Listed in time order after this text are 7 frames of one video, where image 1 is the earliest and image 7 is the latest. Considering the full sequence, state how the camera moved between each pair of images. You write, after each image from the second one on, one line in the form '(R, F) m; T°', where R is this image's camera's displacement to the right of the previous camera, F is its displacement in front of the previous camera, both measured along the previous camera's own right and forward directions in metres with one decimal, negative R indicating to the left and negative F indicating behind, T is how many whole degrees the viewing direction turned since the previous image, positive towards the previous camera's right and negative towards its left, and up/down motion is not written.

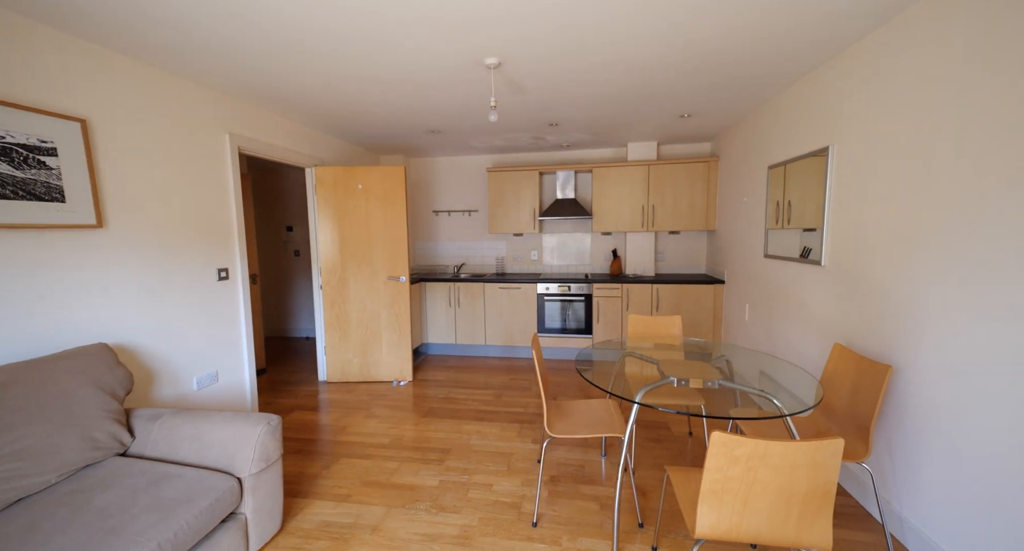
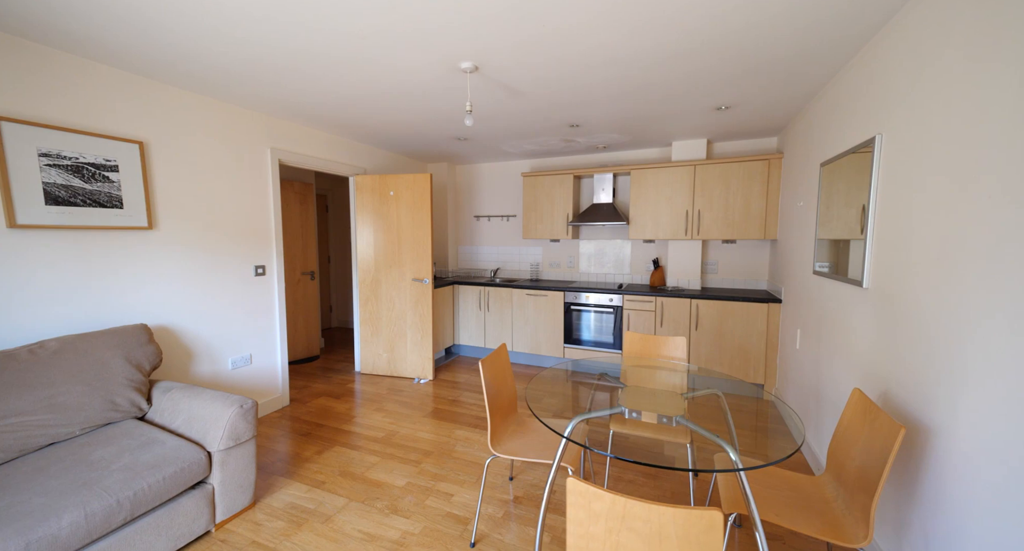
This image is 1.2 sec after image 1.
(+0.7, +0.2) m; -14°
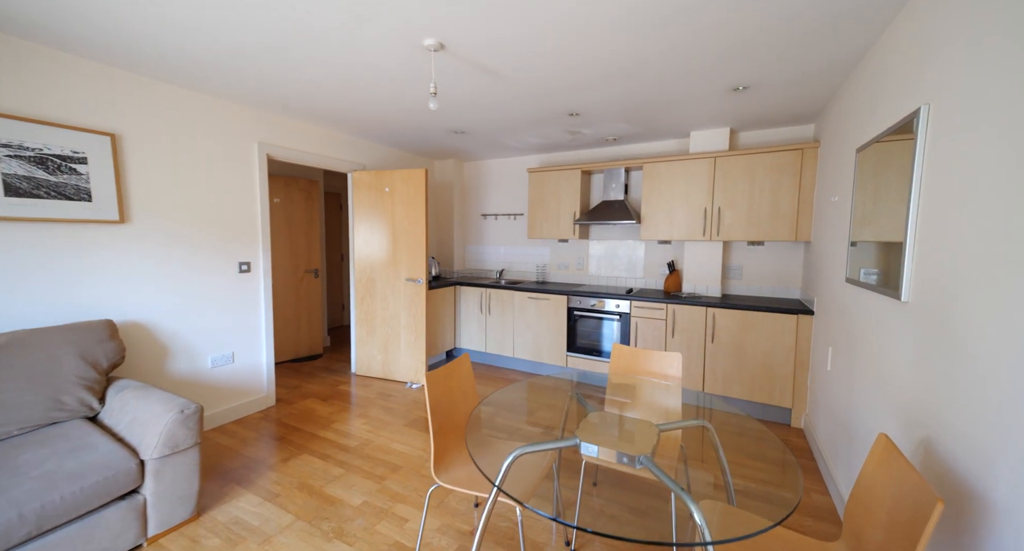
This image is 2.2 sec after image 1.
(+0.3, +0.3) m; -5°
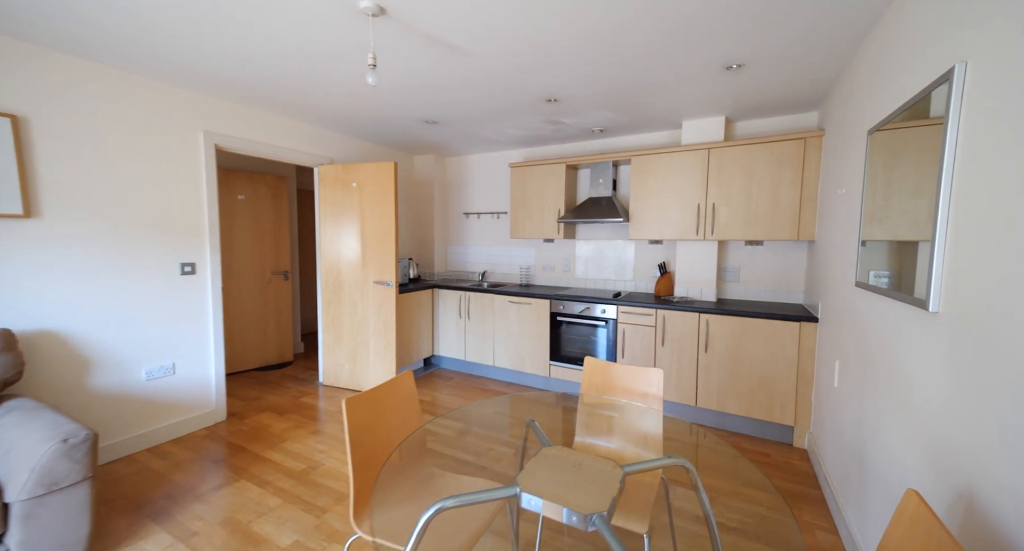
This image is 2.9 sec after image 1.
(+0.2, +0.3) m; 0°
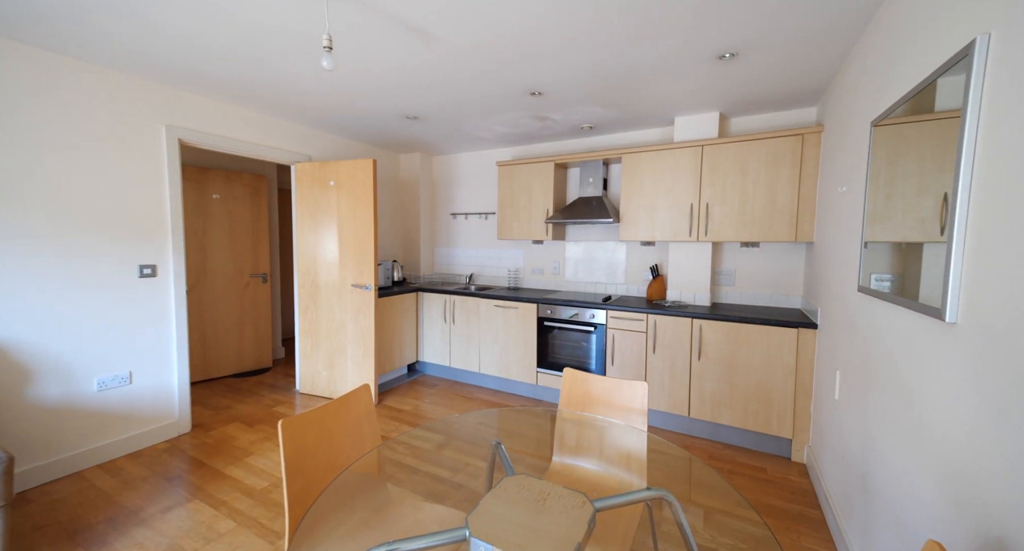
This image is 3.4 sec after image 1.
(+0.1, +0.2) m; 0°
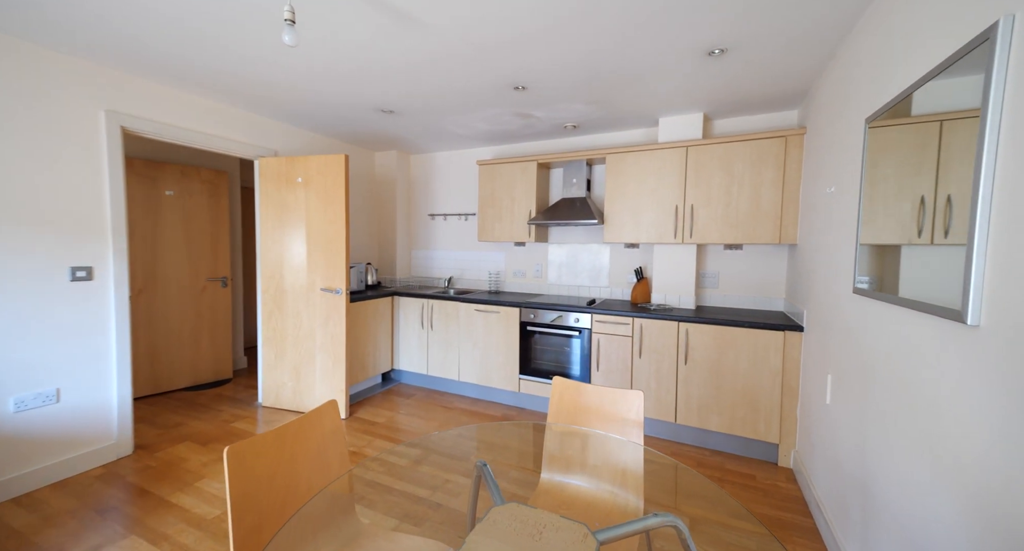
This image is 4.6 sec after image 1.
(0.0, +0.1) m; +3°
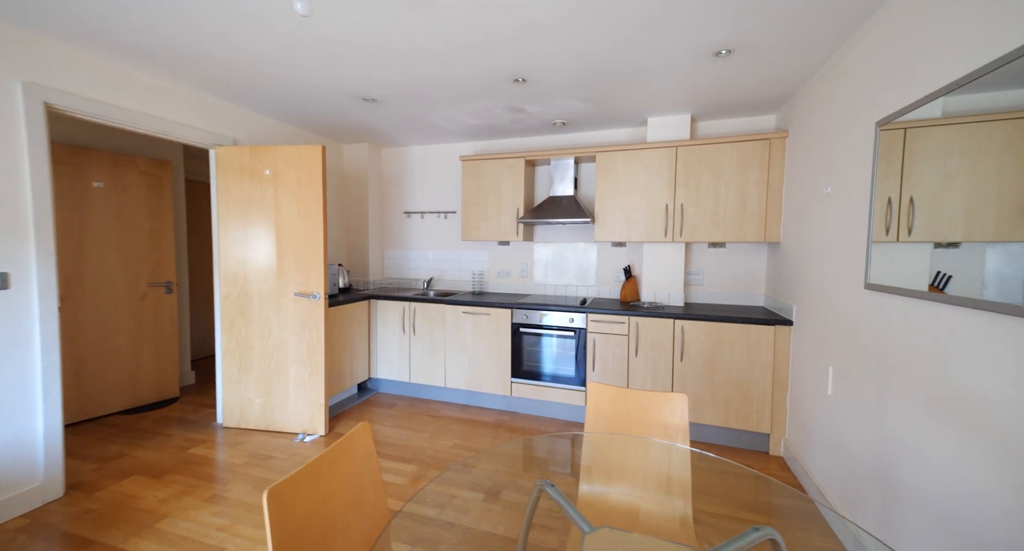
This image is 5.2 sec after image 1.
(-0.3, +0.1) m; +8°
